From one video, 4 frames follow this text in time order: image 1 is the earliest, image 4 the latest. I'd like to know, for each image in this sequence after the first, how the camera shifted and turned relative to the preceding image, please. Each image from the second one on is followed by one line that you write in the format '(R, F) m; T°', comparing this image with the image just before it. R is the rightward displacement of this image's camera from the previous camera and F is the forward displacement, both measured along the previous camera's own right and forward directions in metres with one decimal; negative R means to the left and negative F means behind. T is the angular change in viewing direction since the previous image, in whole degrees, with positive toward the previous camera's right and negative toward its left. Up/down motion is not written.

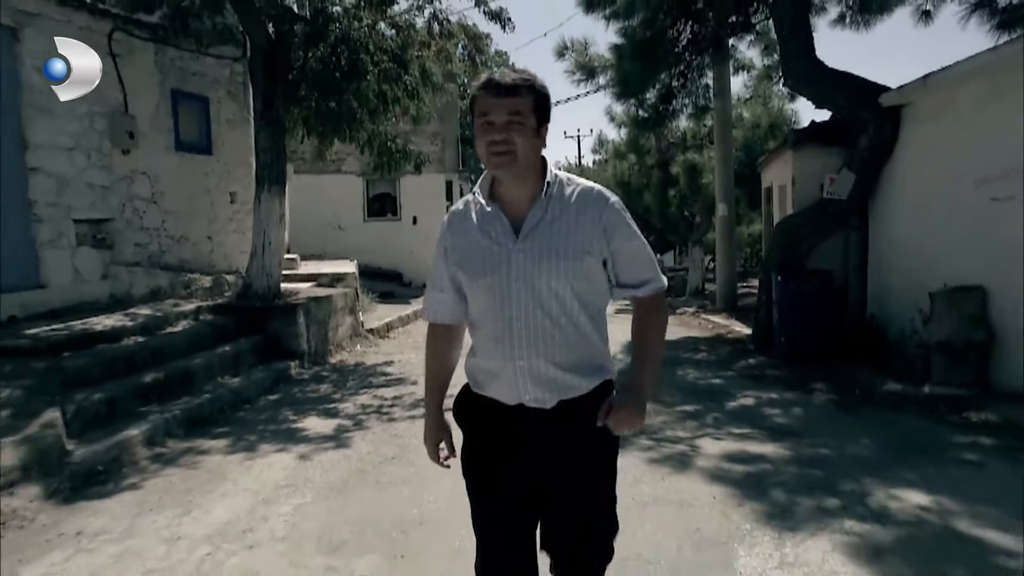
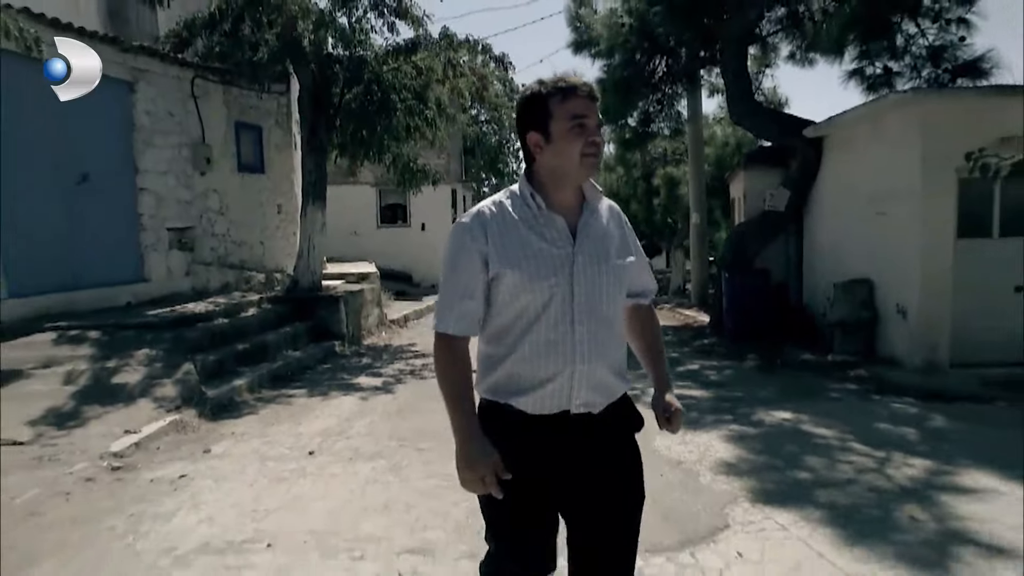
(0.0, -2.1) m; 0°
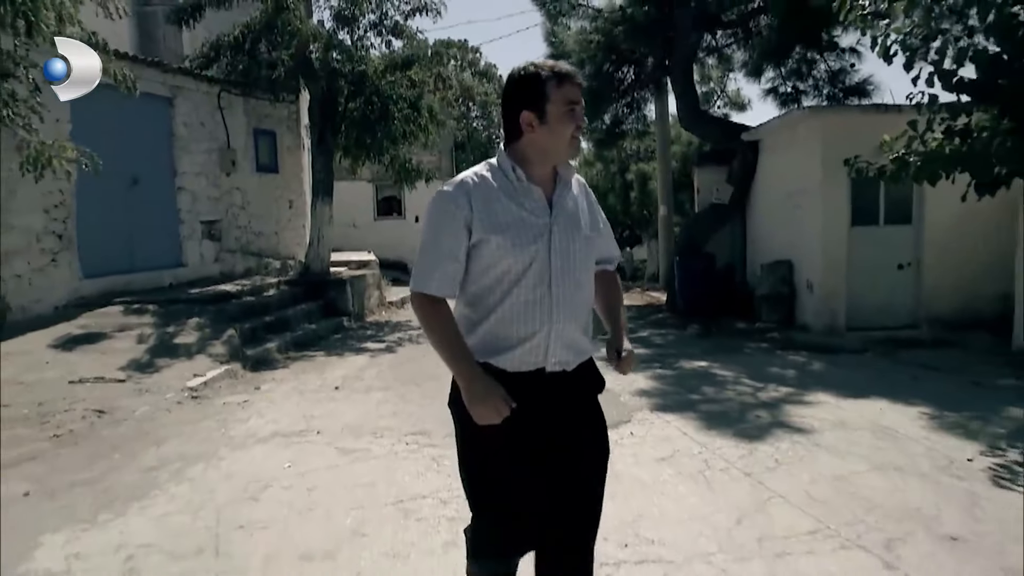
(+0.2, -1.8) m; 0°
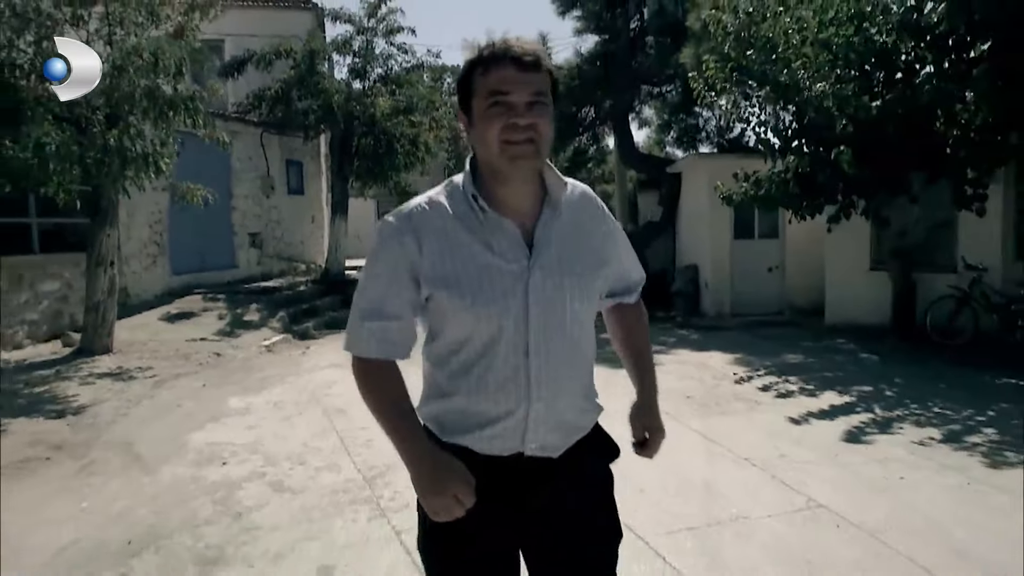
(+0.3, -3.4) m; 0°
